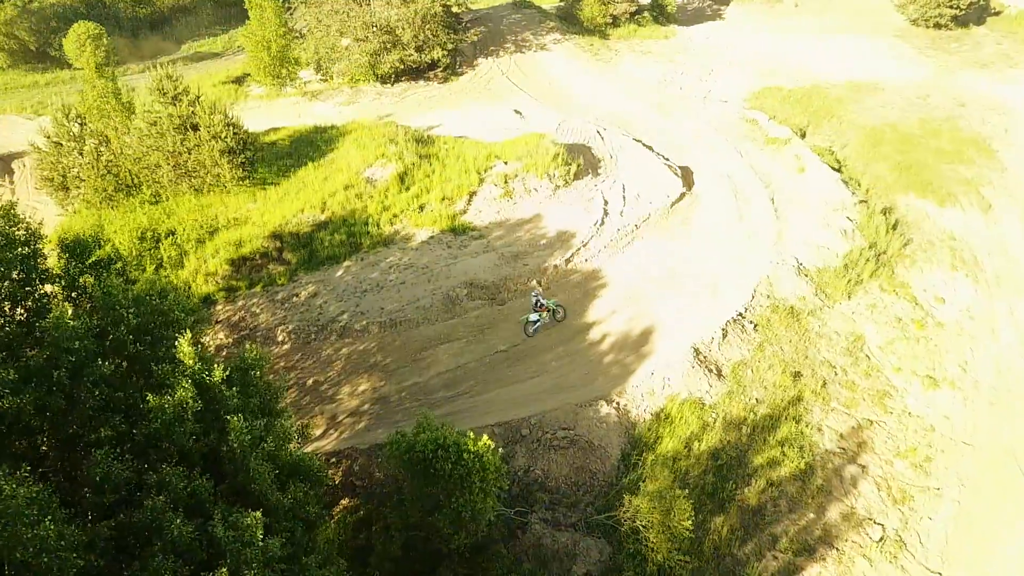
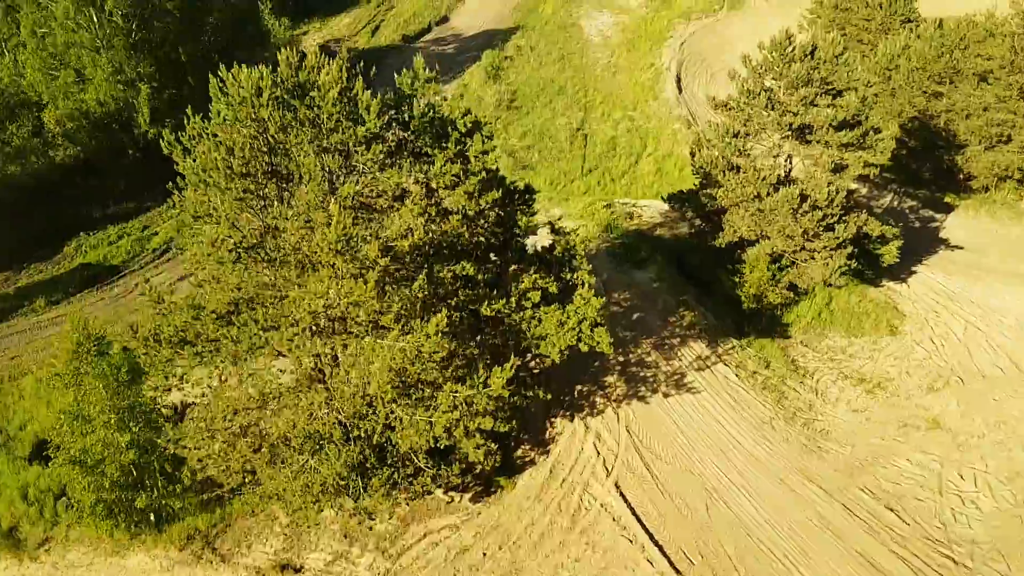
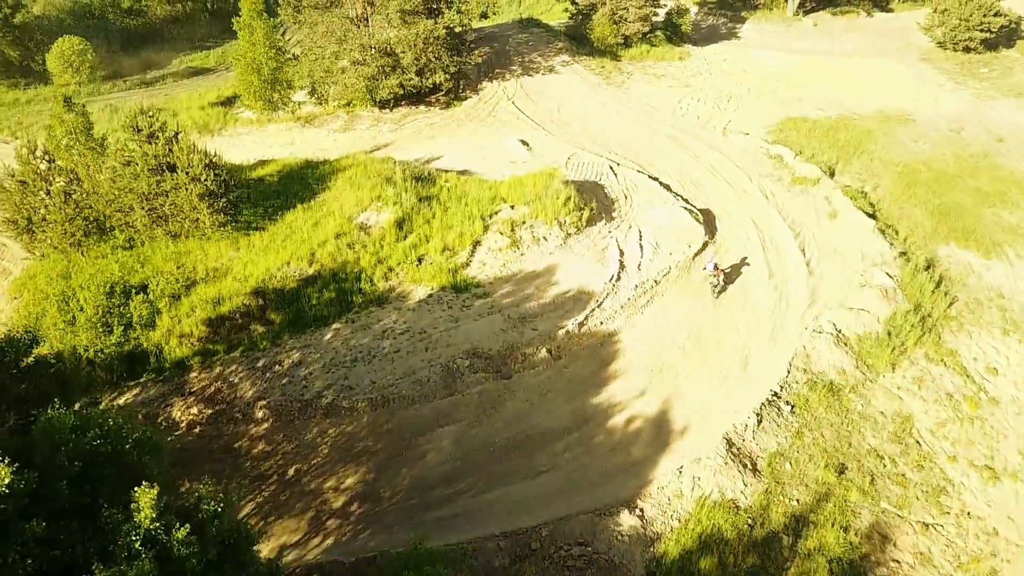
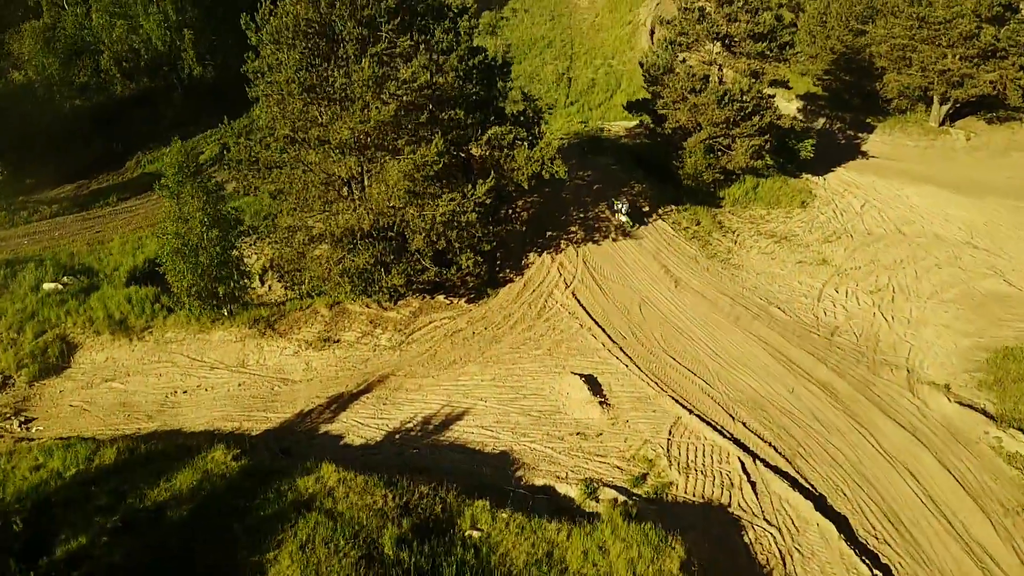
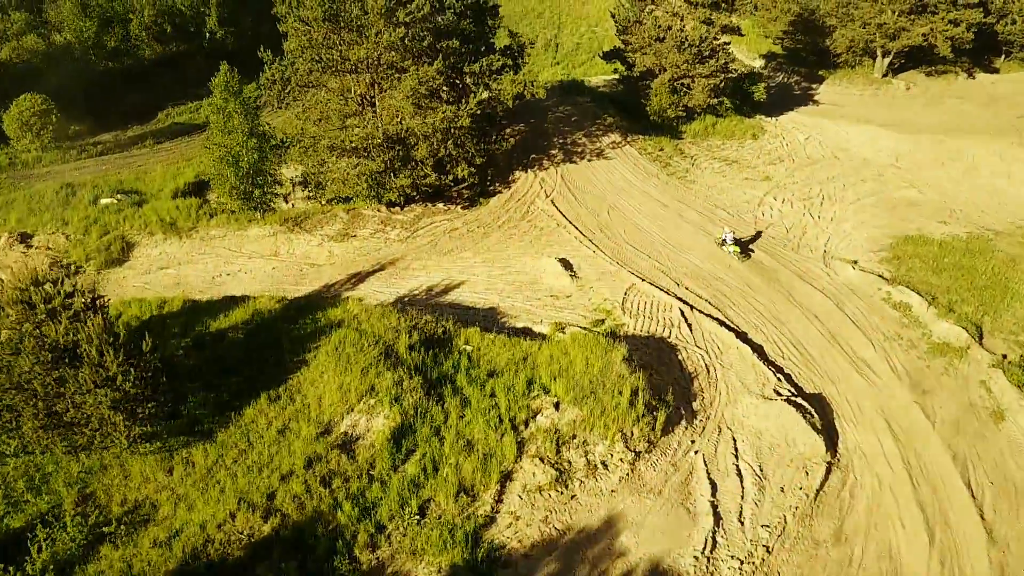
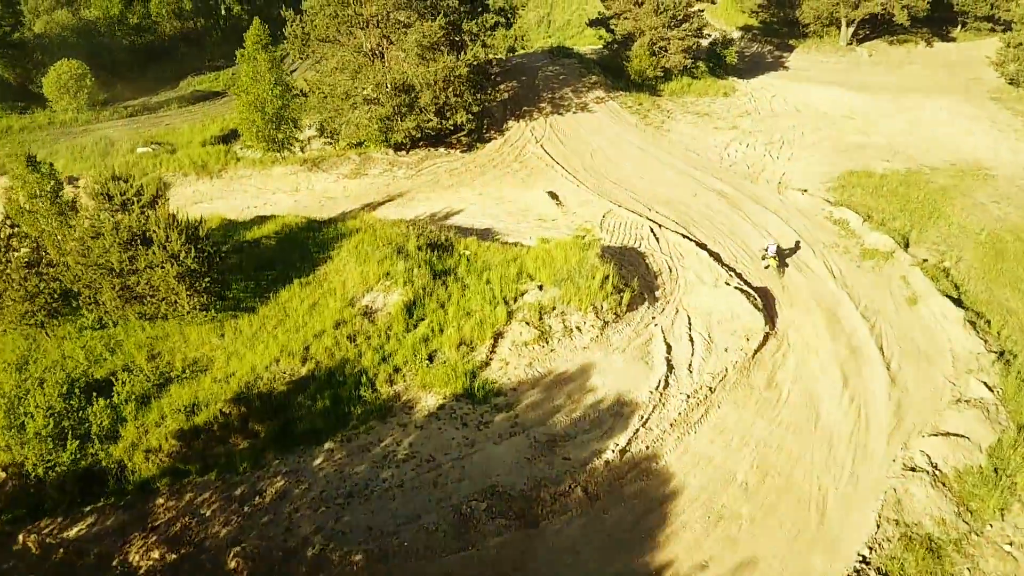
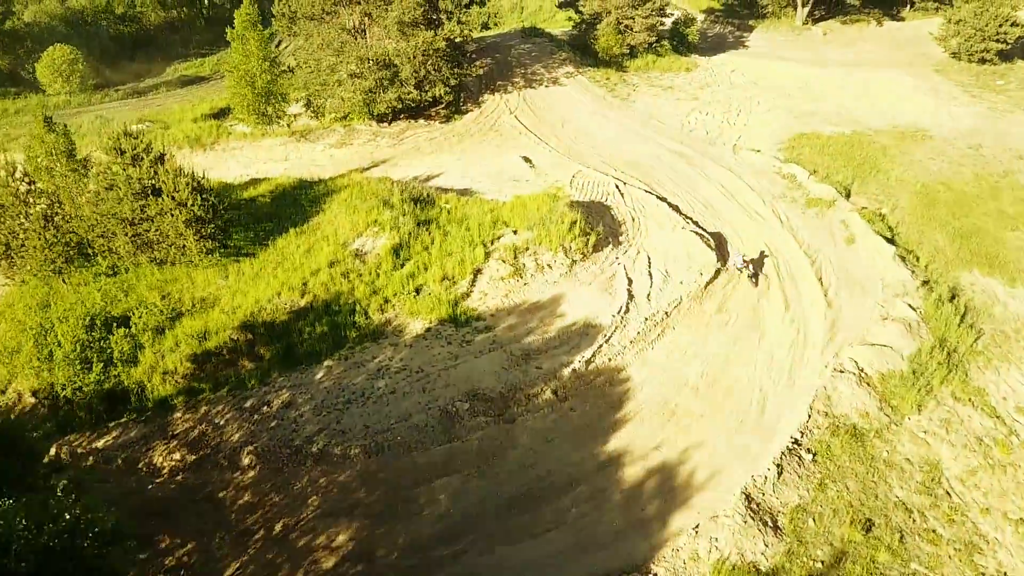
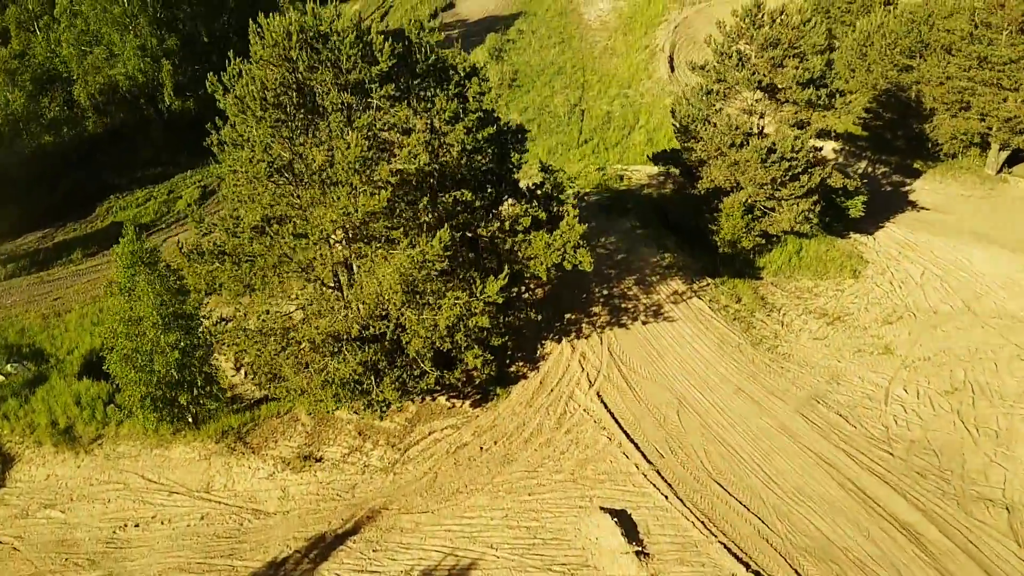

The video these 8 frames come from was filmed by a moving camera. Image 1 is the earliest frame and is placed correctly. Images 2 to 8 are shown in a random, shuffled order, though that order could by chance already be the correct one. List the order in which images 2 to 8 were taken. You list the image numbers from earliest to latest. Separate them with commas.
3, 7, 6, 5, 4, 8, 2
